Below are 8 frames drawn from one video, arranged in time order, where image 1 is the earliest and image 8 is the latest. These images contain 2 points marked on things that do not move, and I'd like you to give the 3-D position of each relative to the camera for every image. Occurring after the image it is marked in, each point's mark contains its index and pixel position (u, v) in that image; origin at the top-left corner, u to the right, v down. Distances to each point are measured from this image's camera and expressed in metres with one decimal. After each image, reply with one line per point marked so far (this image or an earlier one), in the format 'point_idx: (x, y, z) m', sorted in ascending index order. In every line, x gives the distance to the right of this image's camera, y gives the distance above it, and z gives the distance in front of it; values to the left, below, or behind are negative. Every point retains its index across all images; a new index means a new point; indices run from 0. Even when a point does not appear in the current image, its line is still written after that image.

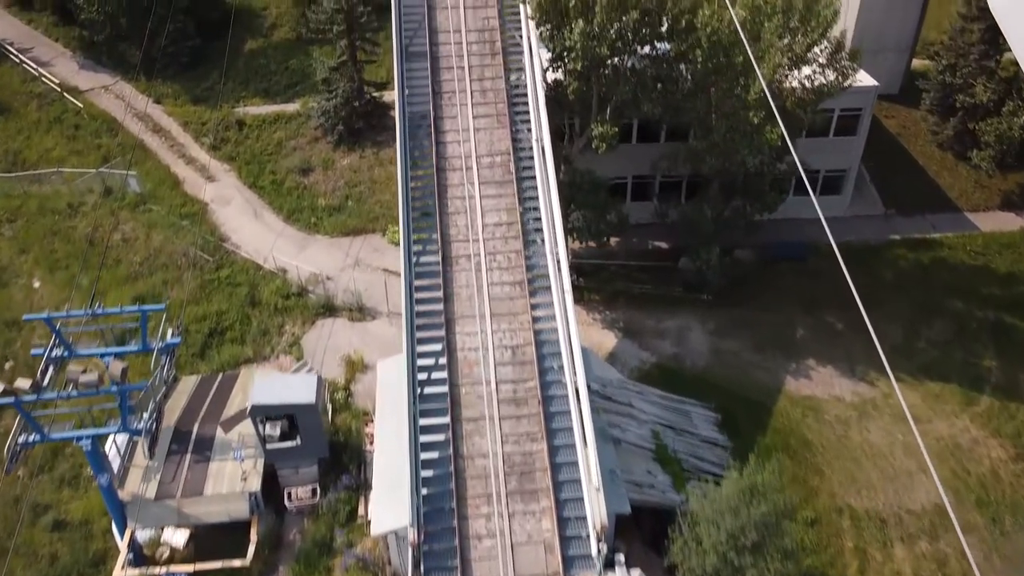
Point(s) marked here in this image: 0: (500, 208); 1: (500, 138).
0: (-0.2, +1.4, +16.2) m
1: (-0.2, +2.7, +17.1) m
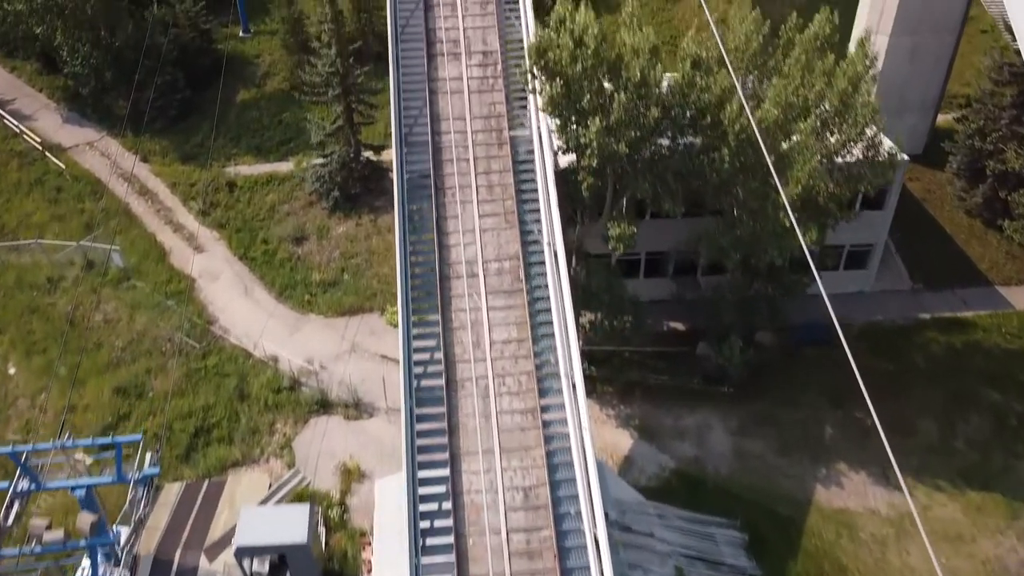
0: (-0.1, -0.6, +14.9) m
1: (0.0, +0.8, +15.7) m
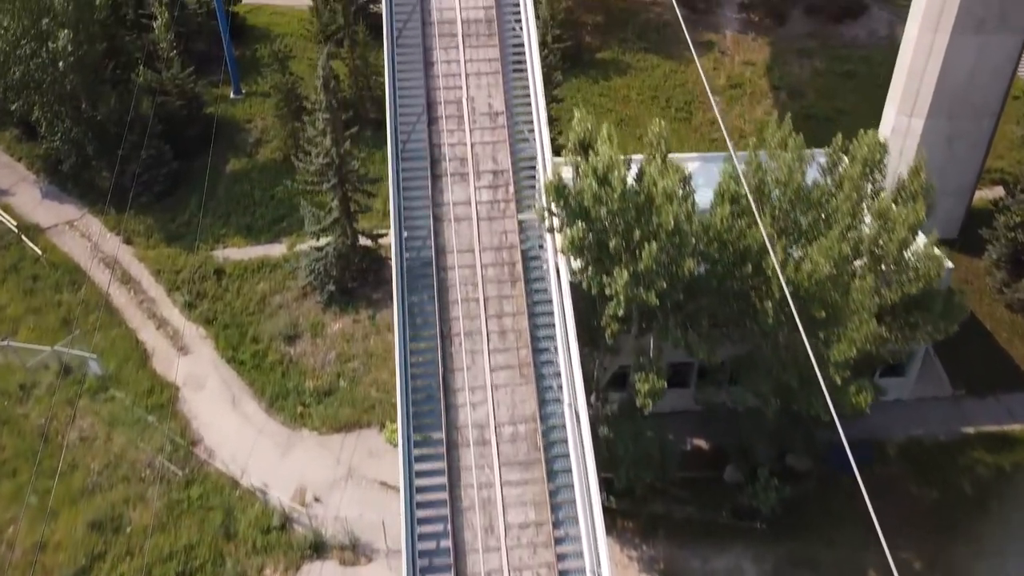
0: (+0.2, -3.0, +13.1) m
1: (+0.2, -1.7, +14.0) m
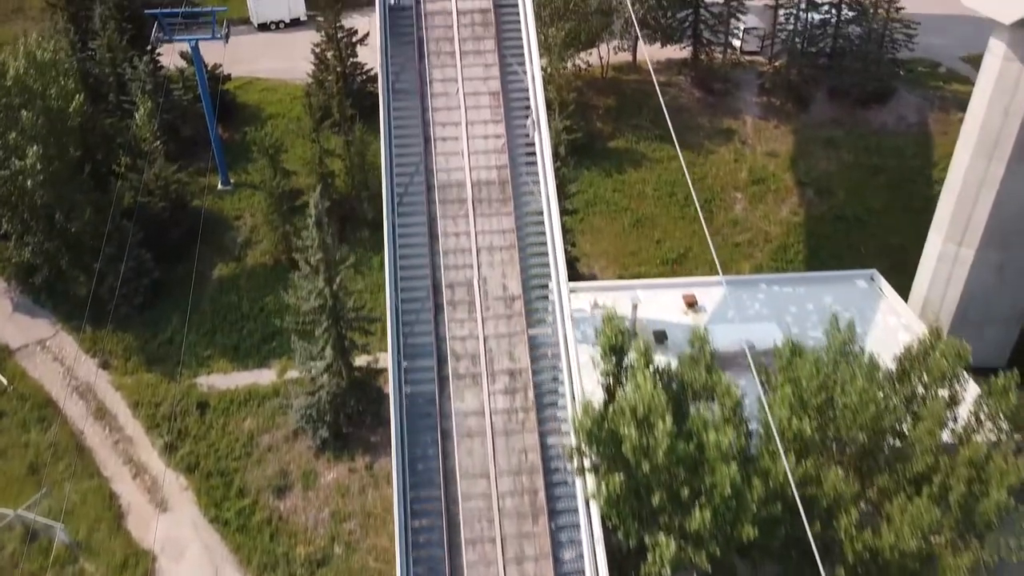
0: (+0.5, -6.2, +11.0) m
1: (+0.5, -4.8, +11.9) m
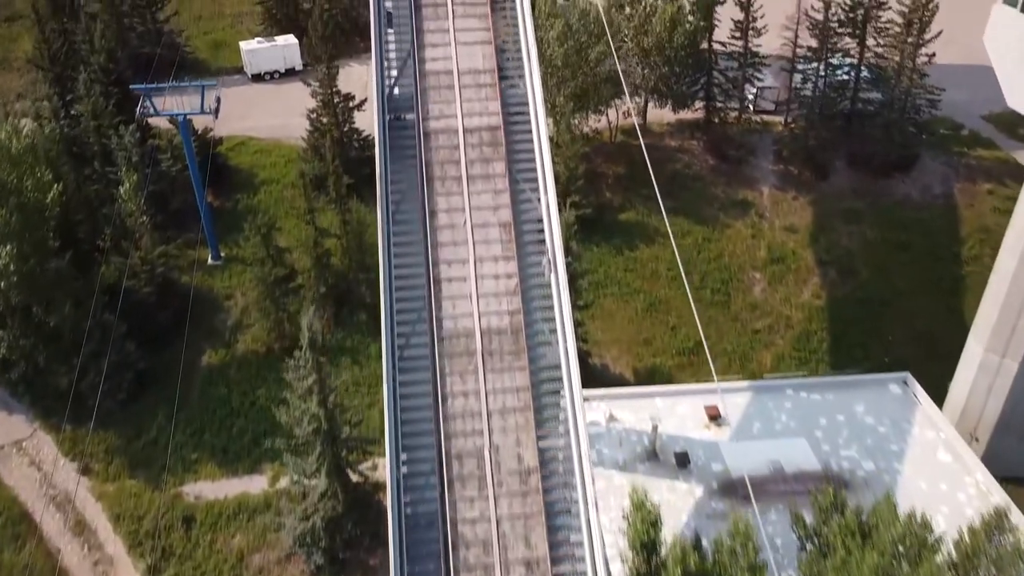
0: (+0.7, -8.5, +9.4) m
1: (+0.7, -7.2, +10.3) m
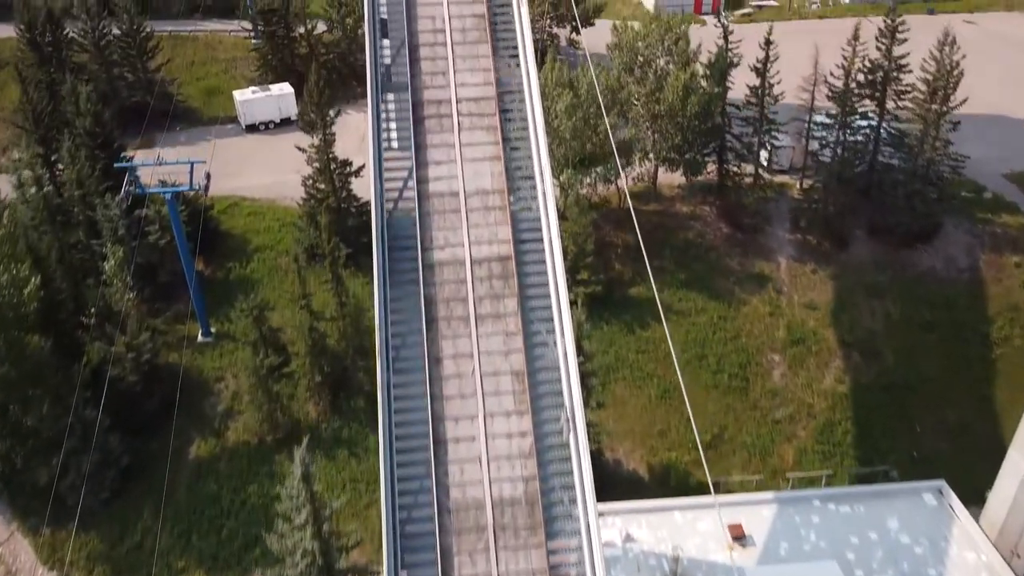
0: (+0.9, -10.6, +8.0) m
1: (+0.9, -9.3, +8.9) m
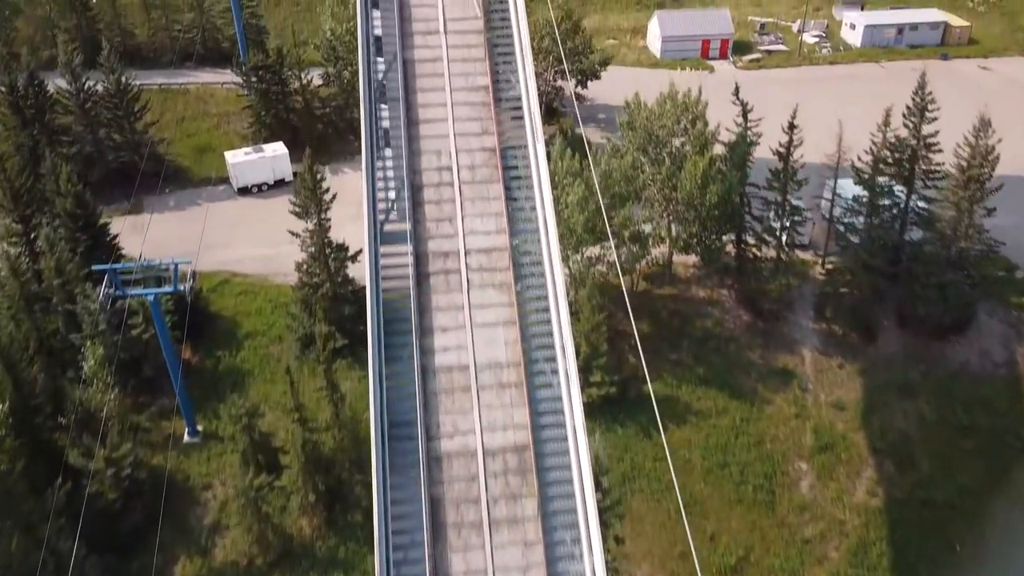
0: (+1.2, -13.1, +6.1) m
1: (+1.2, -11.8, +7.0) m
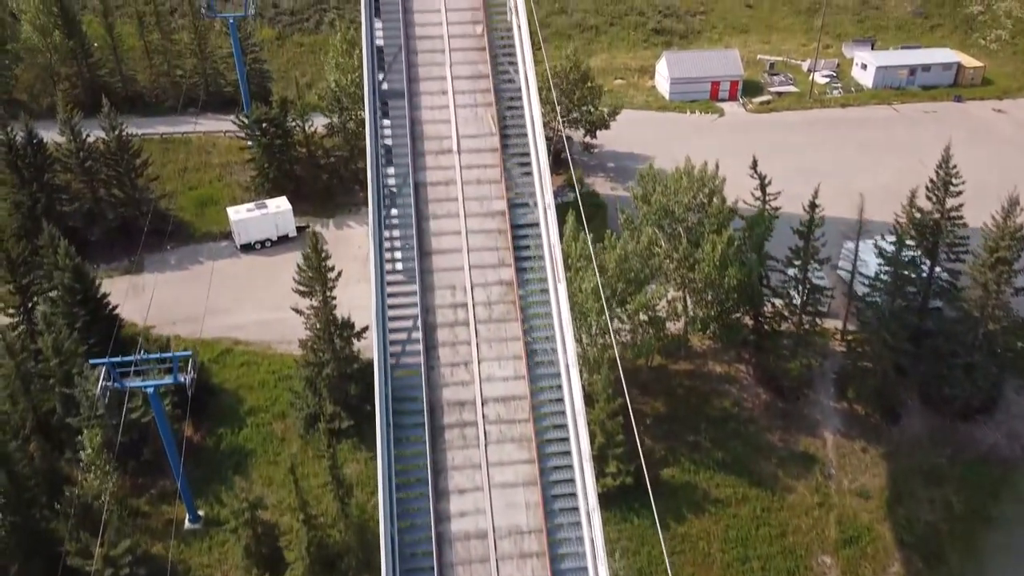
0: (+1.5, -15.0, +5.2) m
1: (+1.5, -13.8, +6.1) m
